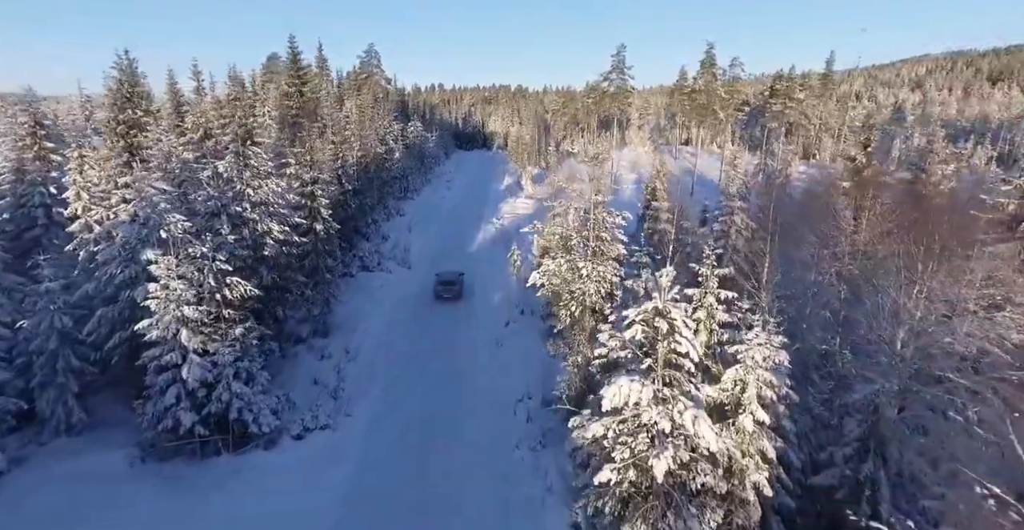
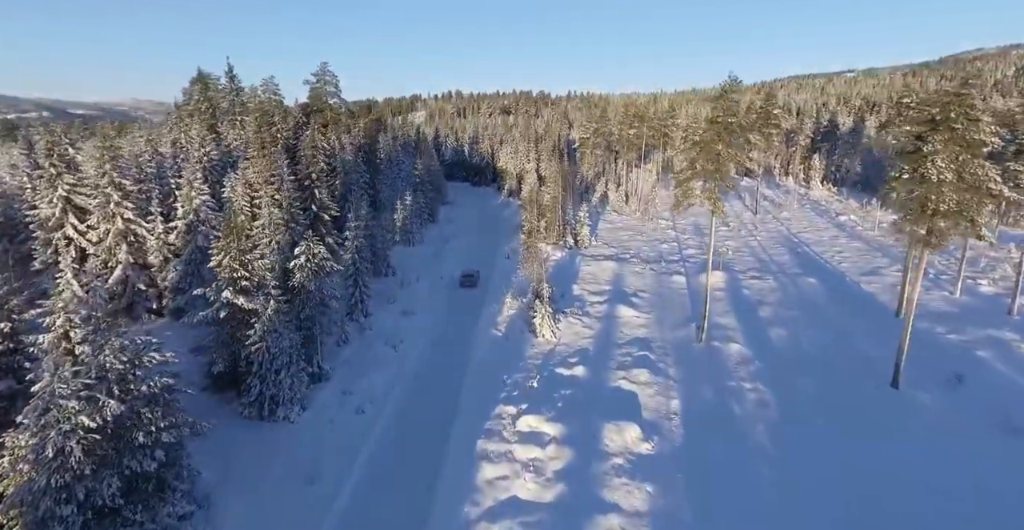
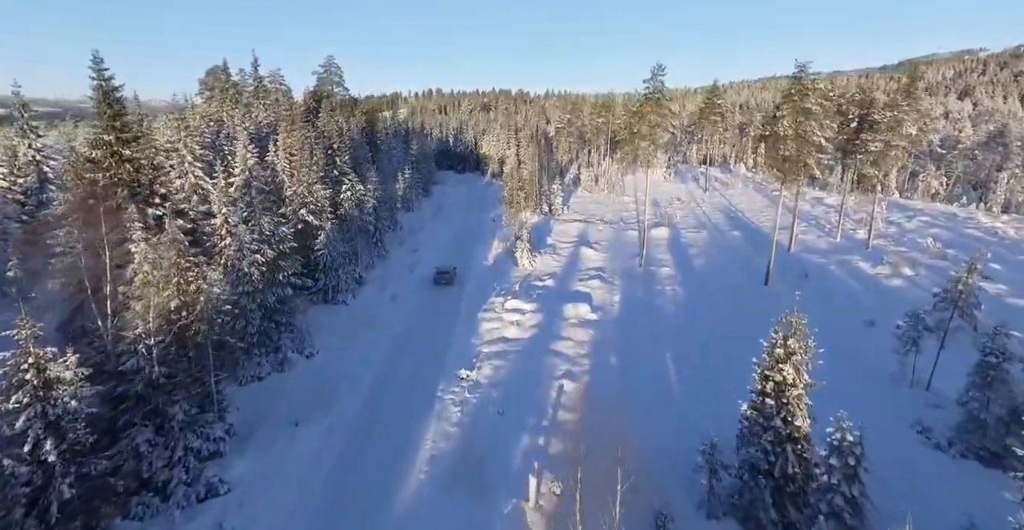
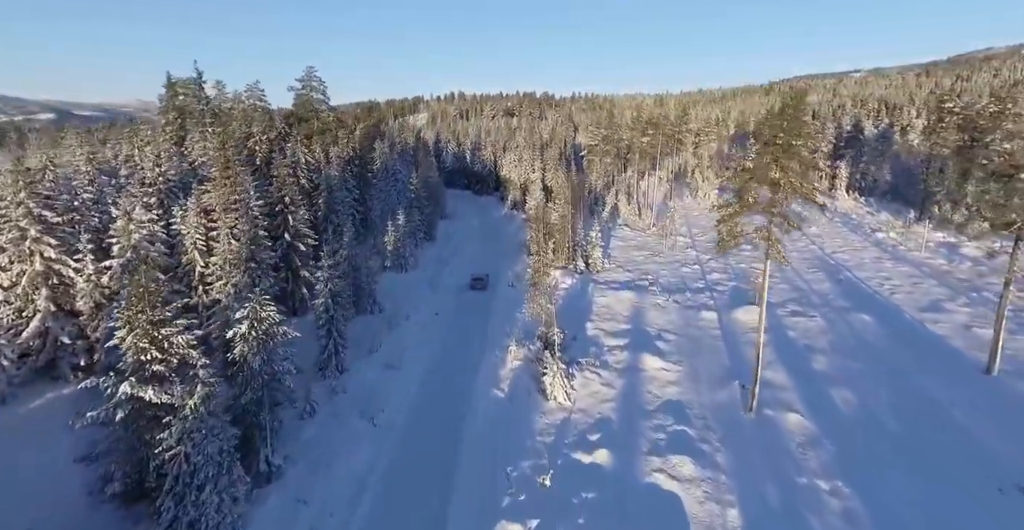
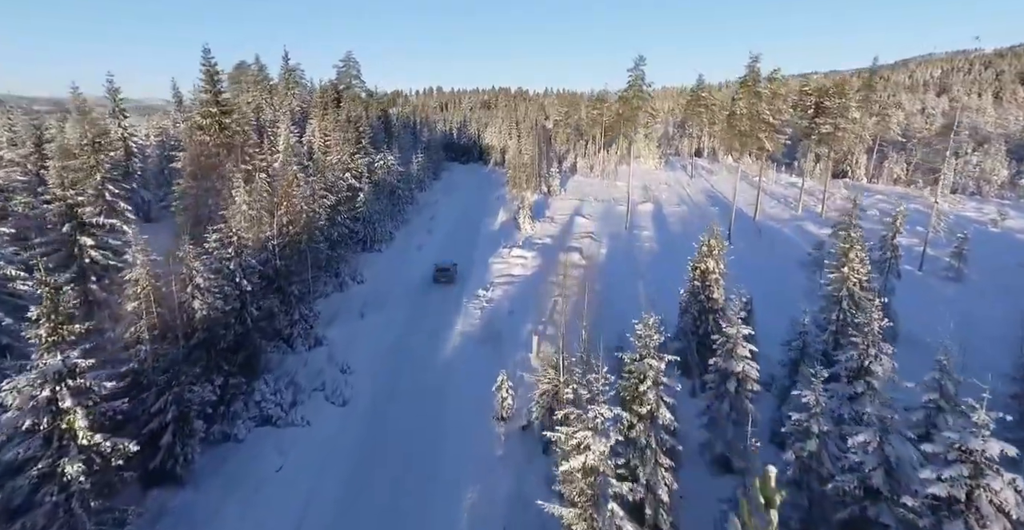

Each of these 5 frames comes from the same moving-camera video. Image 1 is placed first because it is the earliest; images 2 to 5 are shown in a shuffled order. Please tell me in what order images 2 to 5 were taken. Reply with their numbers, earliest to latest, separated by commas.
5, 3, 2, 4
